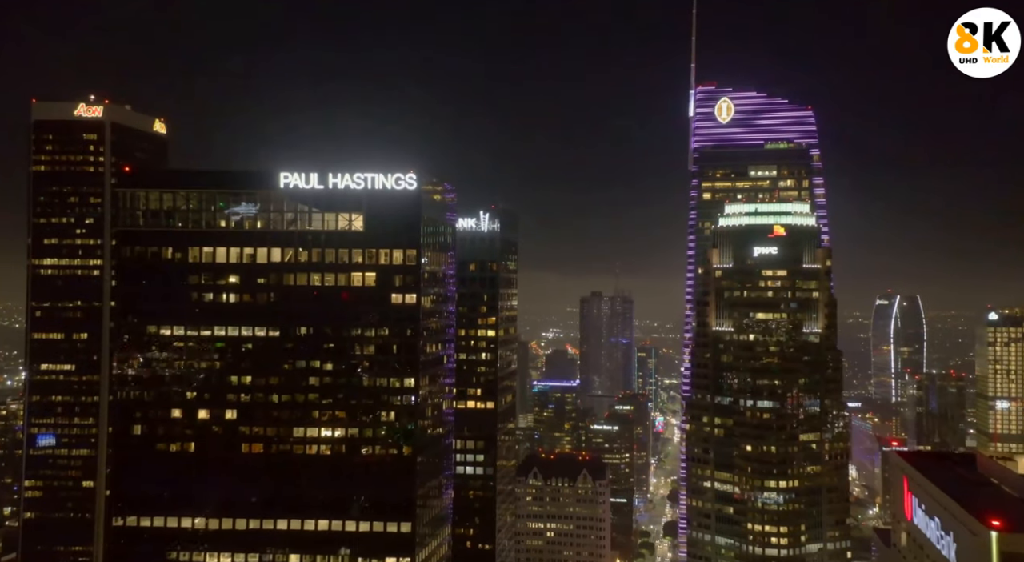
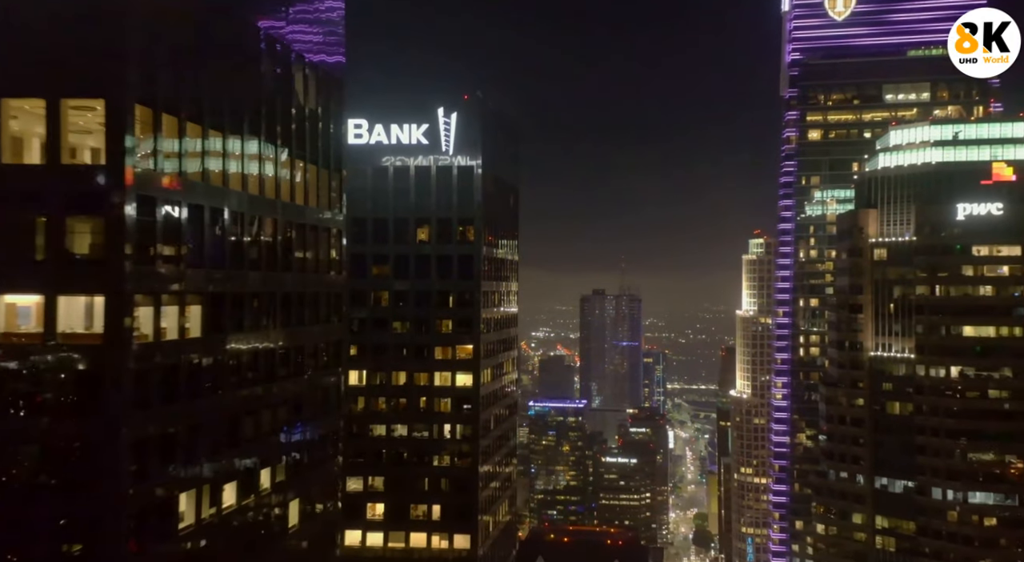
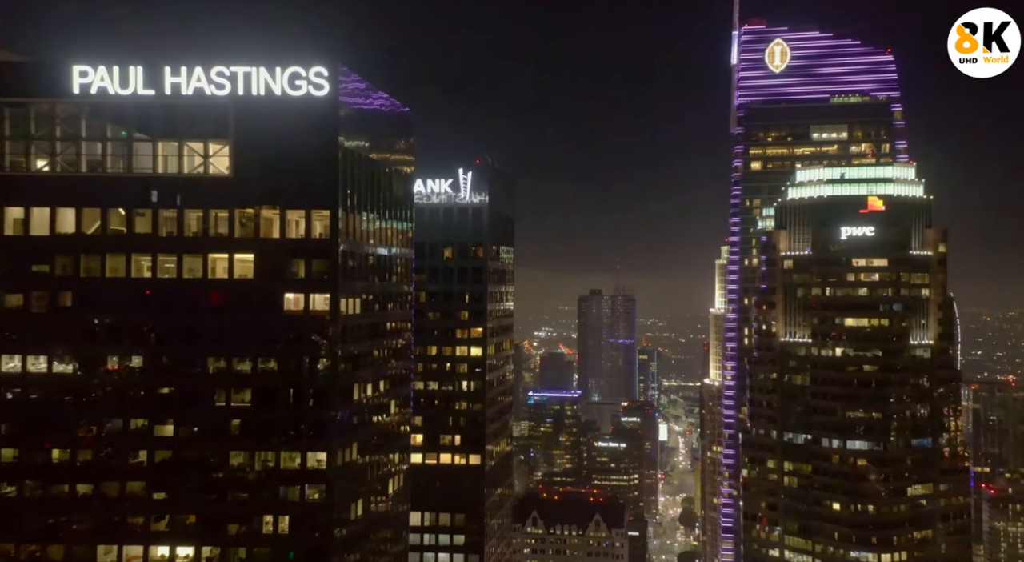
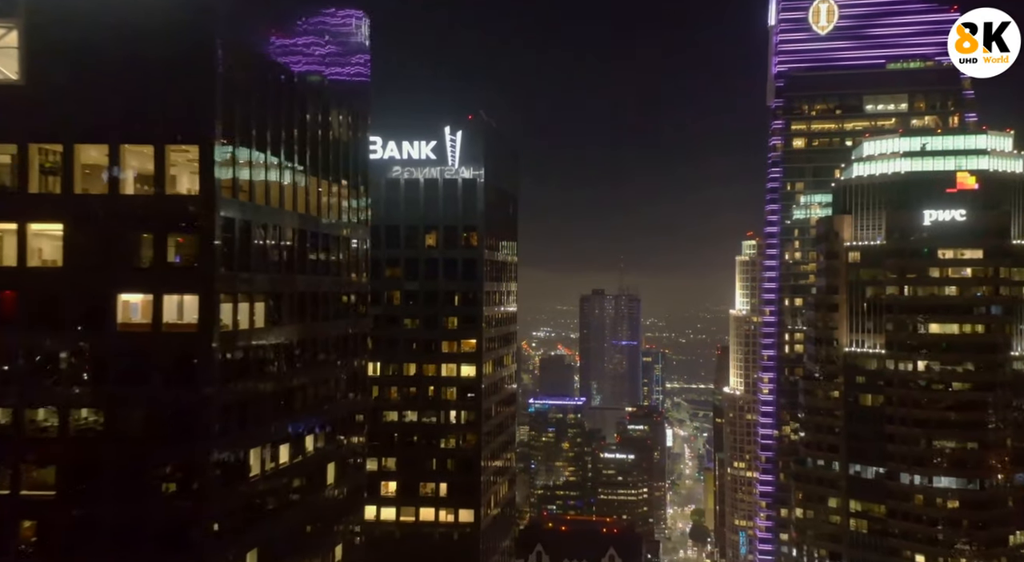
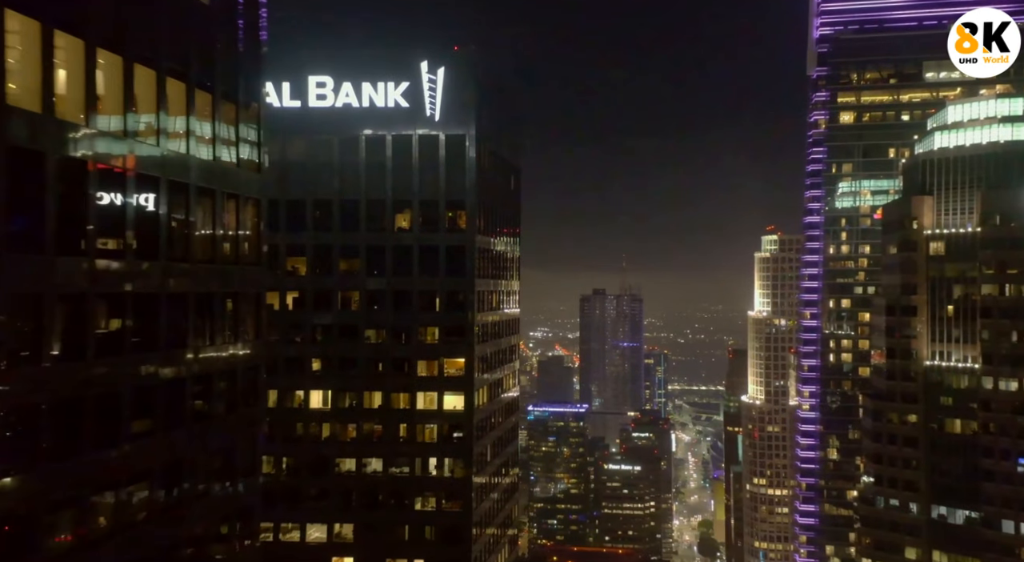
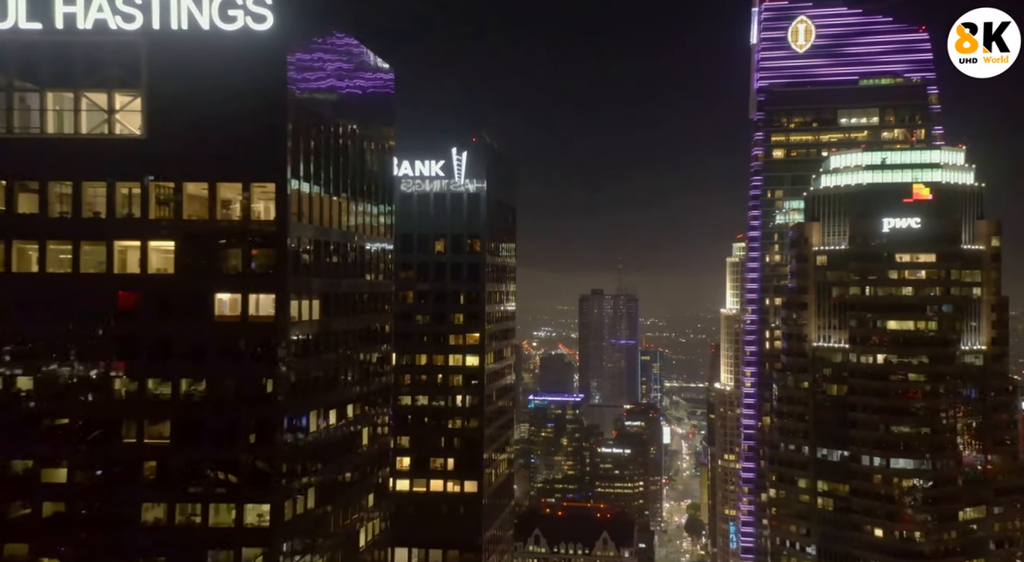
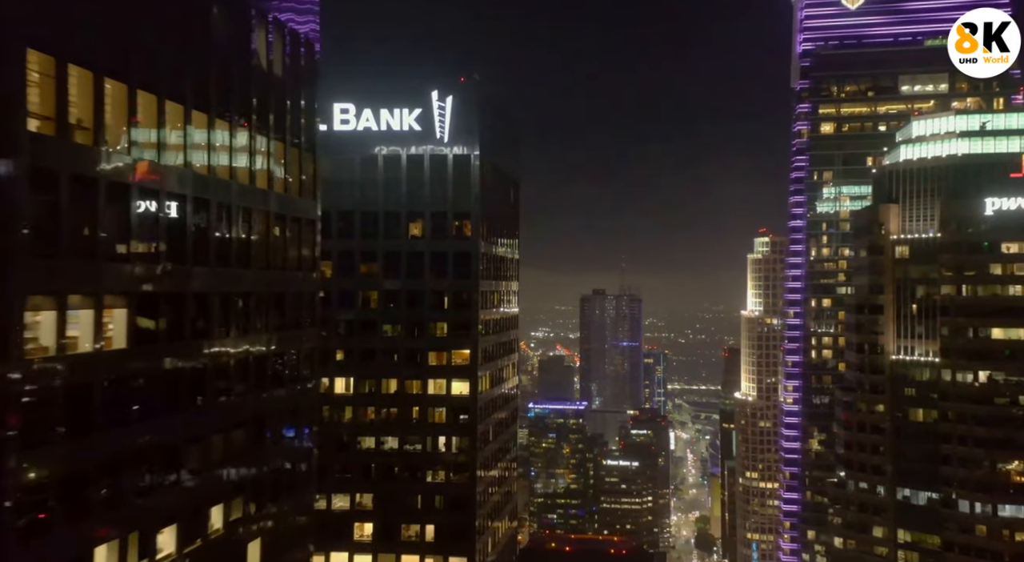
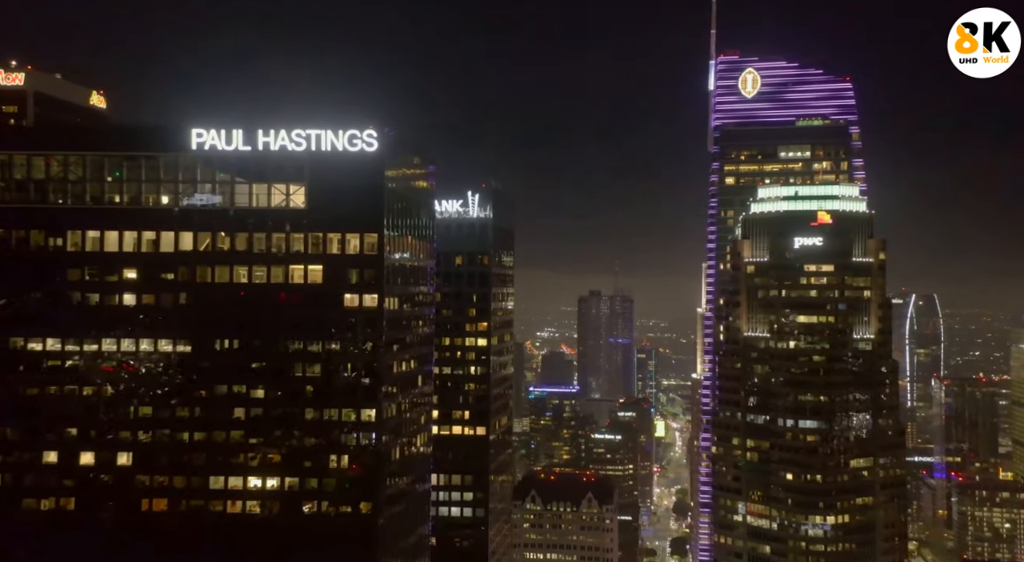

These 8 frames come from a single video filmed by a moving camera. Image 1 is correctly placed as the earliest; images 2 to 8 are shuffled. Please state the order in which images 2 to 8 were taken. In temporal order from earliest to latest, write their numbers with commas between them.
8, 3, 6, 4, 2, 7, 5
